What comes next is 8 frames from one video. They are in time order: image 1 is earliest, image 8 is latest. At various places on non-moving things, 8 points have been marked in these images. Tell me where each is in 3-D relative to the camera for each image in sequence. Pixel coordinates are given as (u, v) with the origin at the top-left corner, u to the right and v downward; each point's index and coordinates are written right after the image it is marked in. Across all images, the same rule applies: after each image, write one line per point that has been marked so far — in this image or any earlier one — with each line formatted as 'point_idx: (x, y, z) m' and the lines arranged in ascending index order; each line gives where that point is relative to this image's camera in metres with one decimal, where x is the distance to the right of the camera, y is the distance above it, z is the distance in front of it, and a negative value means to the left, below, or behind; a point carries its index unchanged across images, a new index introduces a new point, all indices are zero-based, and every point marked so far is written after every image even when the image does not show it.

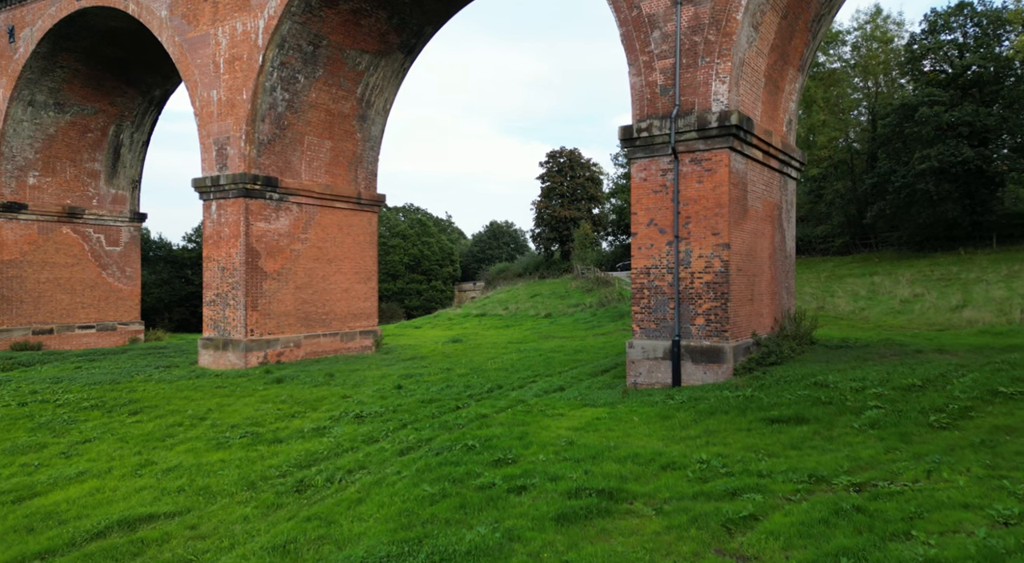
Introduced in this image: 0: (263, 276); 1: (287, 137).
0: (-6.3, +0.1, +19.1) m
1: (-5.9, +3.8, +19.7) m
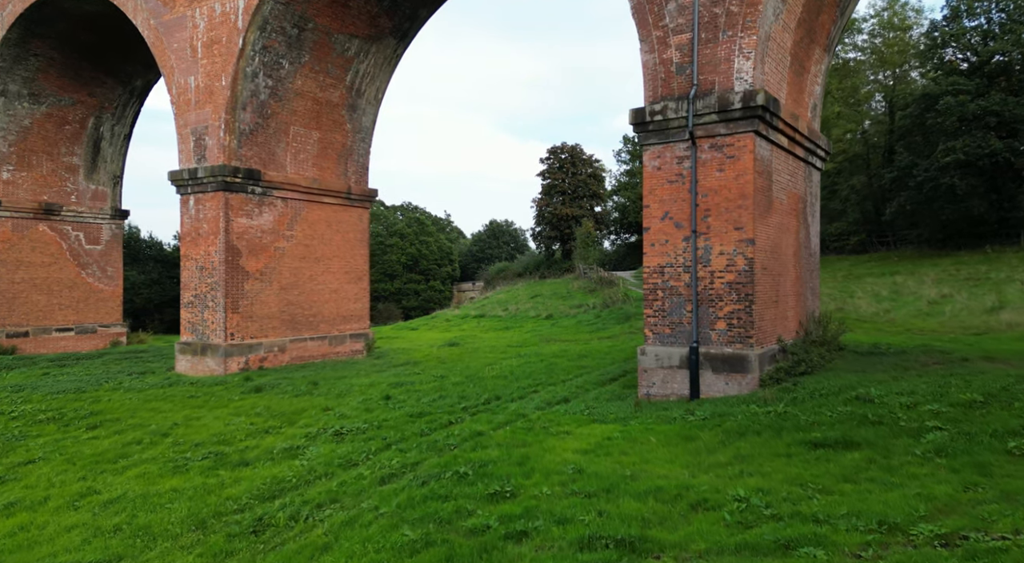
0: (-6.3, +0.1, +17.8) m
1: (-5.9, +3.8, +18.4) m
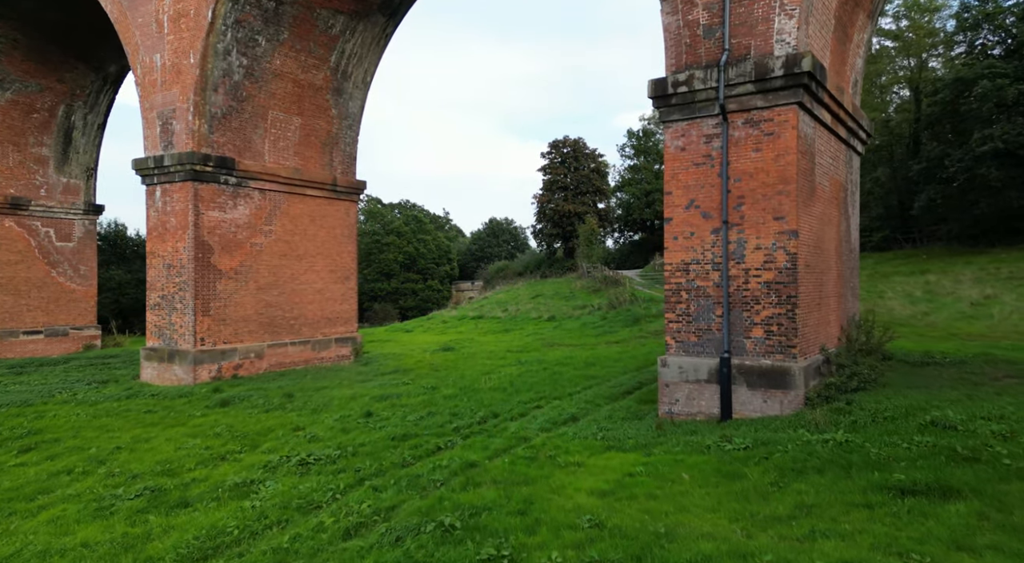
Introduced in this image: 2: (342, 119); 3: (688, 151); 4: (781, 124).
0: (-6.3, +0.1, +16.2) m
1: (-5.9, +3.8, +16.7) m
2: (-4.3, +4.1, +19.0) m
3: (+2.3, +1.7, +10.0) m
4: (+3.3, +1.9, +9.3) m
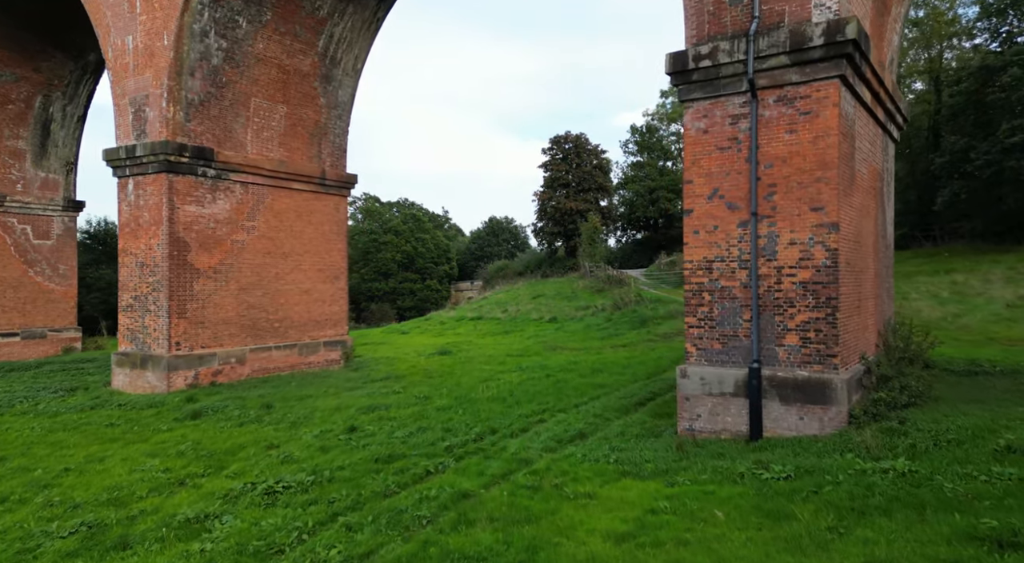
0: (-6.3, +0.1, +15.0) m
1: (-5.9, +3.8, +15.5) m
2: (-4.3, +4.1, +17.8) m
3: (+2.3, +1.7, +8.8) m
4: (+3.3, +1.9, +8.1) m
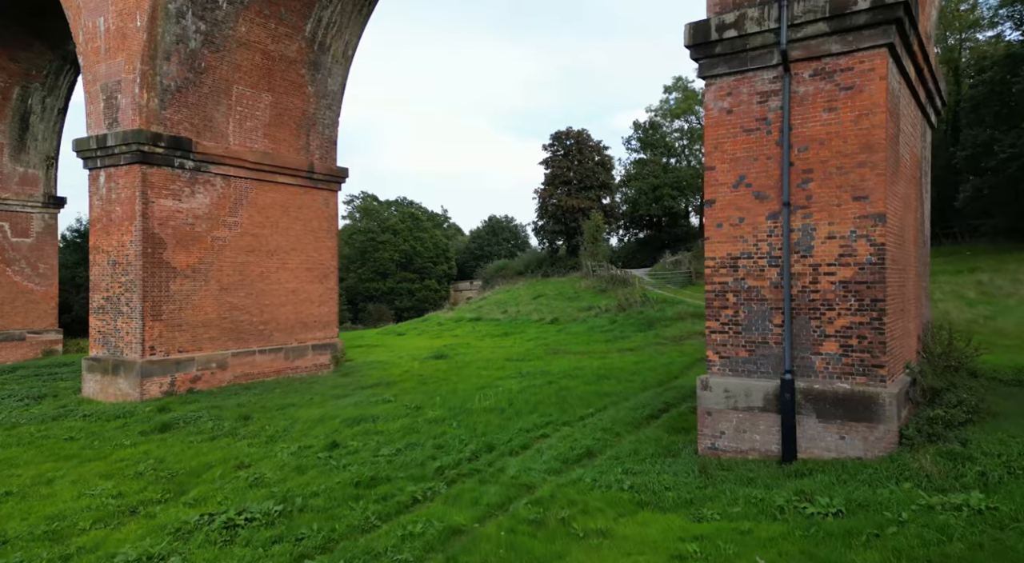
0: (-6.3, +0.1, +14.0) m
1: (-5.9, +3.8, +14.5) m
2: (-4.3, +4.1, +16.8) m
3: (+2.3, +1.7, +7.8) m
4: (+3.3, +1.9, +7.1) m
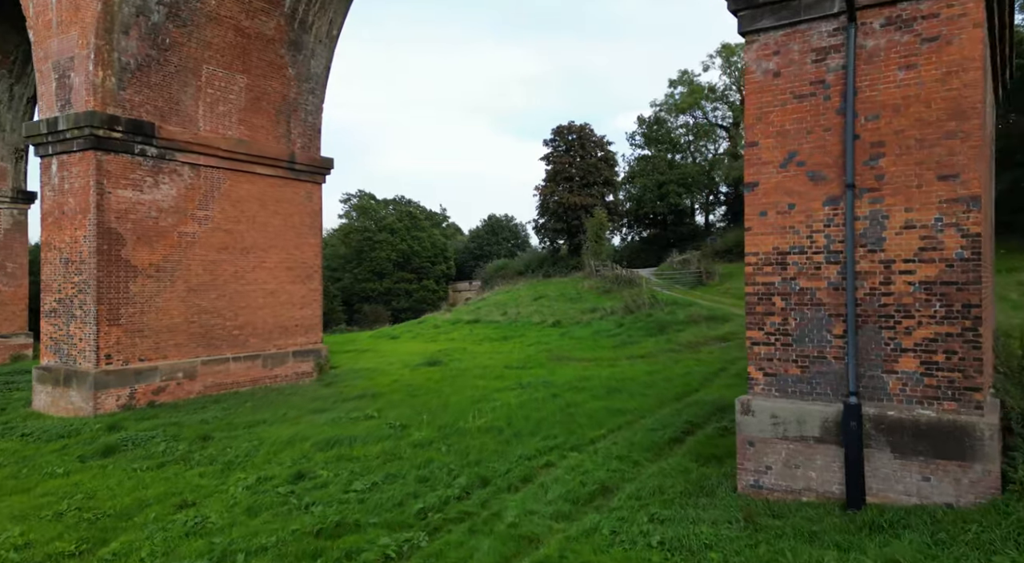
0: (-6.3, +0.1, +12.5) m
1: (-5.9, +3.8, +13.1) m
2: (-4.3, +4.1, +15.4) m
3: (+2.3, +1.7, +6.3) m
4: (+3.3, +1.9, +5.6) m
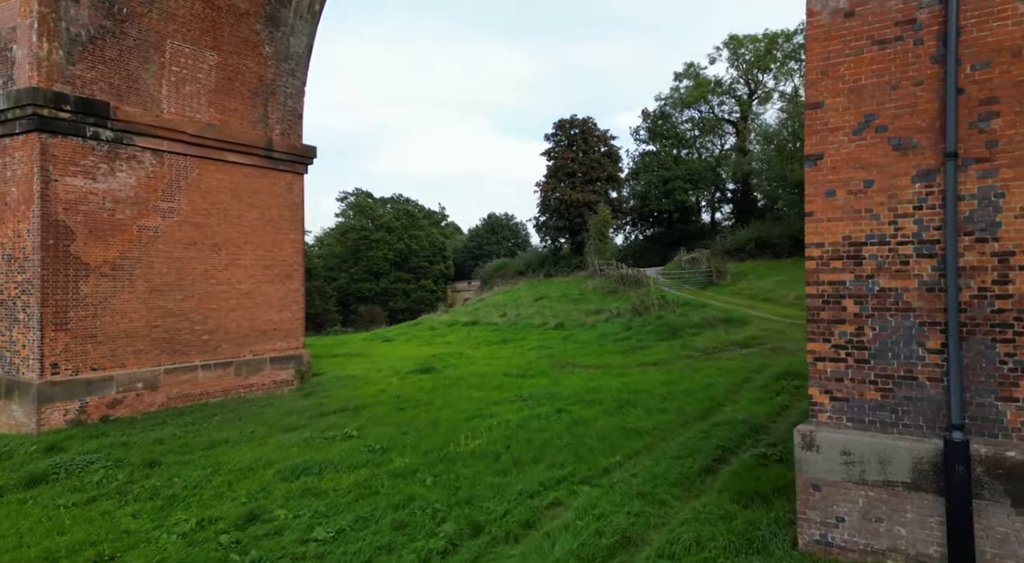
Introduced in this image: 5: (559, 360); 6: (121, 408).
0: (-6.4, +0.2, +11.1) m
1: (-5.9, +3.8, +11.7) m
2: (-4.3, +4.1, +14.0) m
3: (+2.3, +1.7, +4.9) m
4: (+3.3, +1.9, +4.2) m
5: (+0.9, -1.6, +15.1) m
6: (-5.9, -1.9, +11.5) m
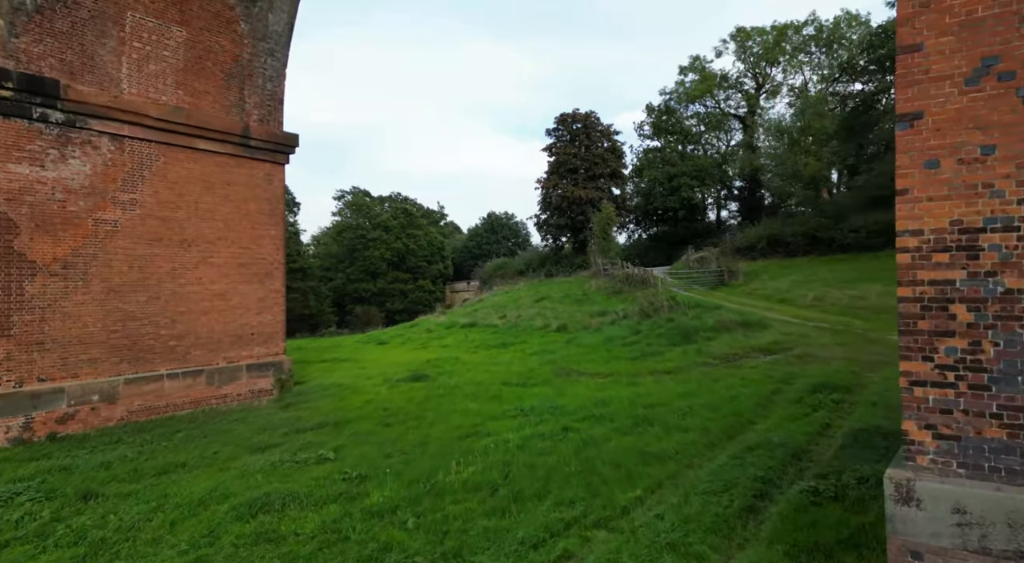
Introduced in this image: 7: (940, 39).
0: (-6.4, +0.2, +9.9) m
1: (-5.9, +3.8, +10.4) m
2: (-4.3, +4.1, +12.7) m
3: (+2.3, +1.7, +3.7) m
4: (+3.3, +2.0, +3.0) m
5: (+0.9, -1.6, +13.9) m
6: (-5.9, -1.9, +10.2) m
7: (+2.2, +1.2, +3.7) m
